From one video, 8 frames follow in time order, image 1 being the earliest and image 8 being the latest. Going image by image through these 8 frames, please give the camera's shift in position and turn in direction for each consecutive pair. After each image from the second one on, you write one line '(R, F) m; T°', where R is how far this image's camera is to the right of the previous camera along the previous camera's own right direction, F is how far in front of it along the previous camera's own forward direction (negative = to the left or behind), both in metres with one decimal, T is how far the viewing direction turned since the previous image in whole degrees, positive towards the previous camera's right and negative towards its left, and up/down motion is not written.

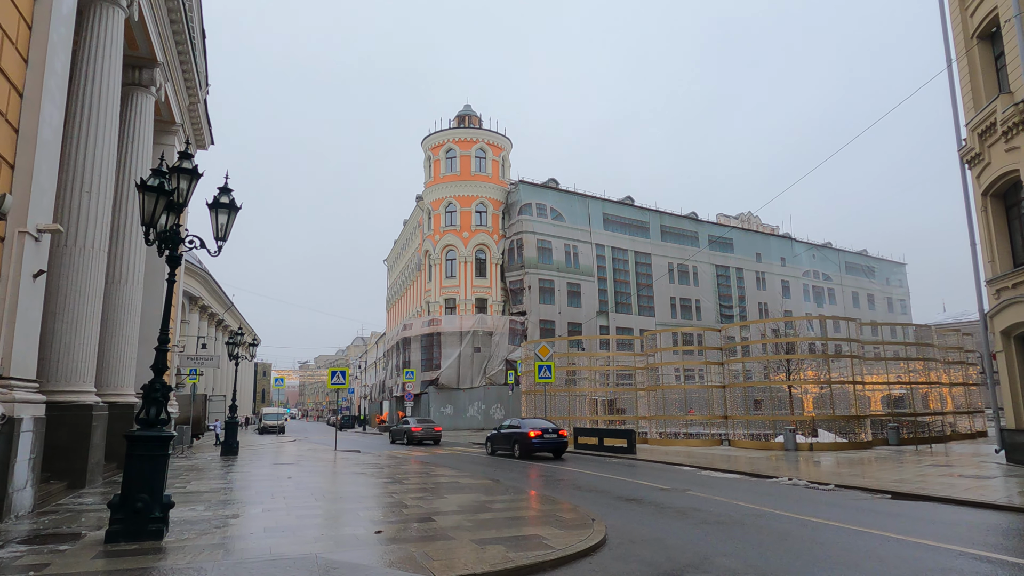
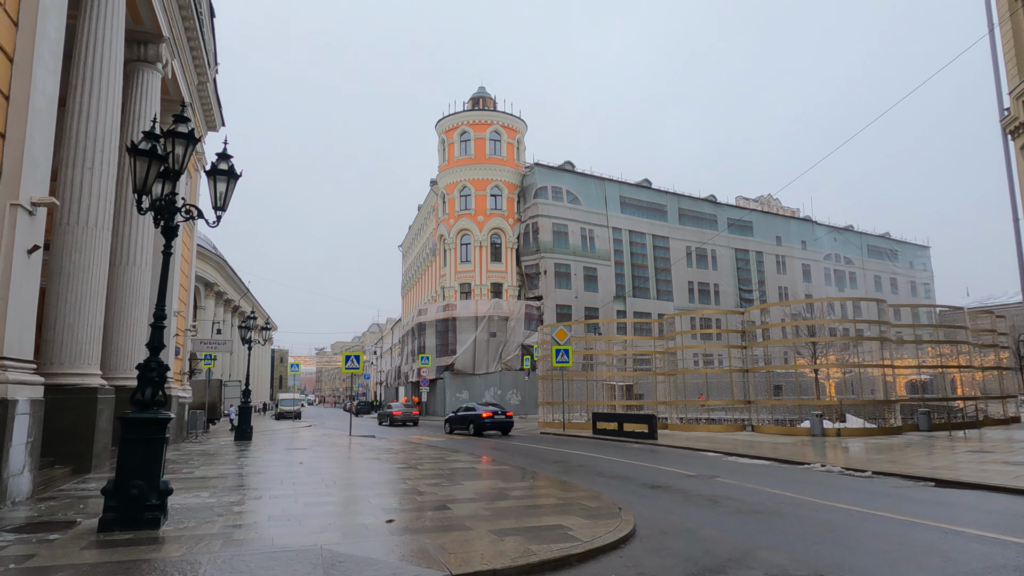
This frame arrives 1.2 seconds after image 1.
(-0.1, +0.6) m; -1°
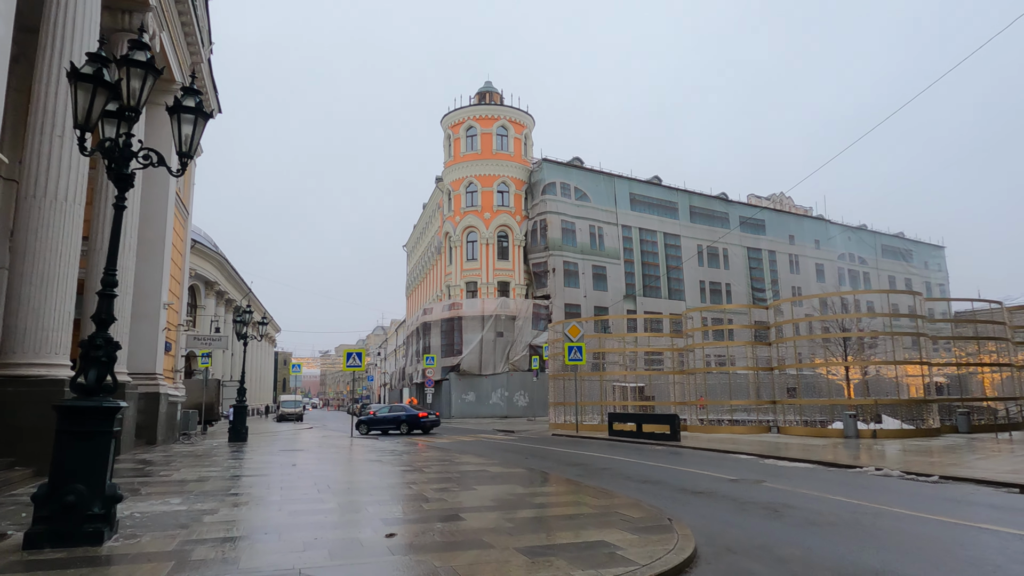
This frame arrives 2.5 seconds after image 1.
(-0.2, +1.3) m; 0°
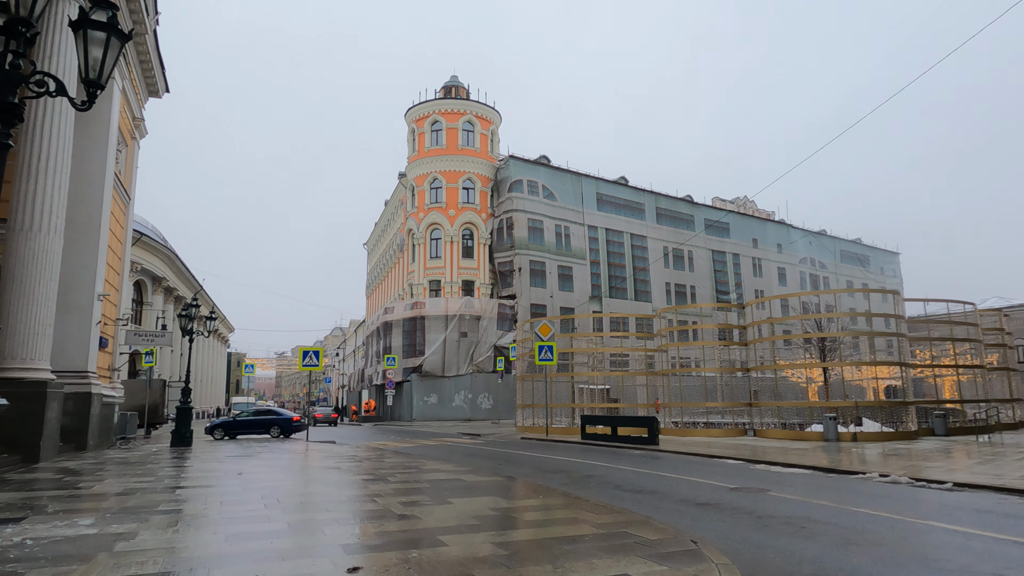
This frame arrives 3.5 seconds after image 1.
(-0.3, +1.2) m; +3°
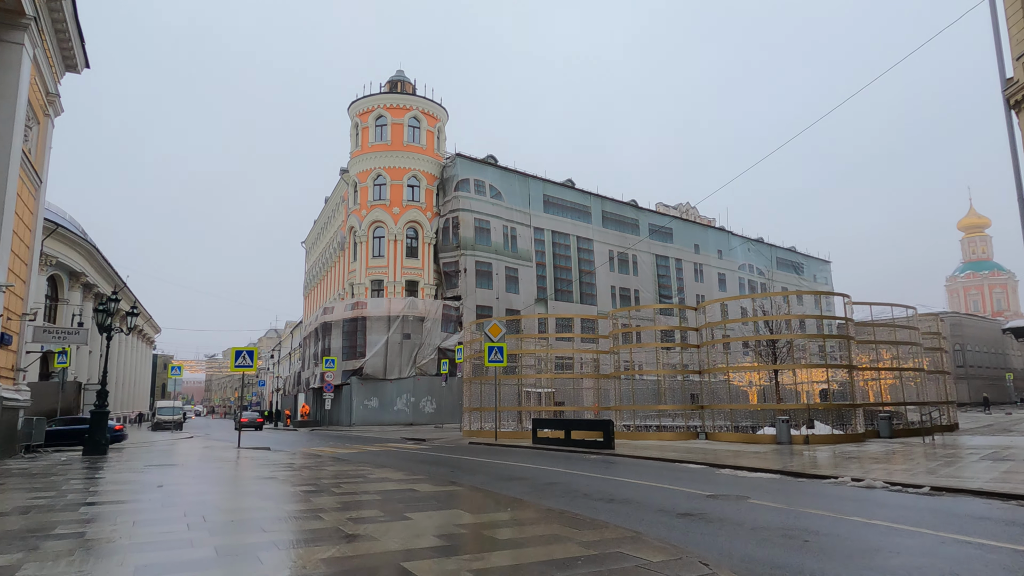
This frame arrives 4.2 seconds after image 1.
(-0.3, +0.9) m; +5°
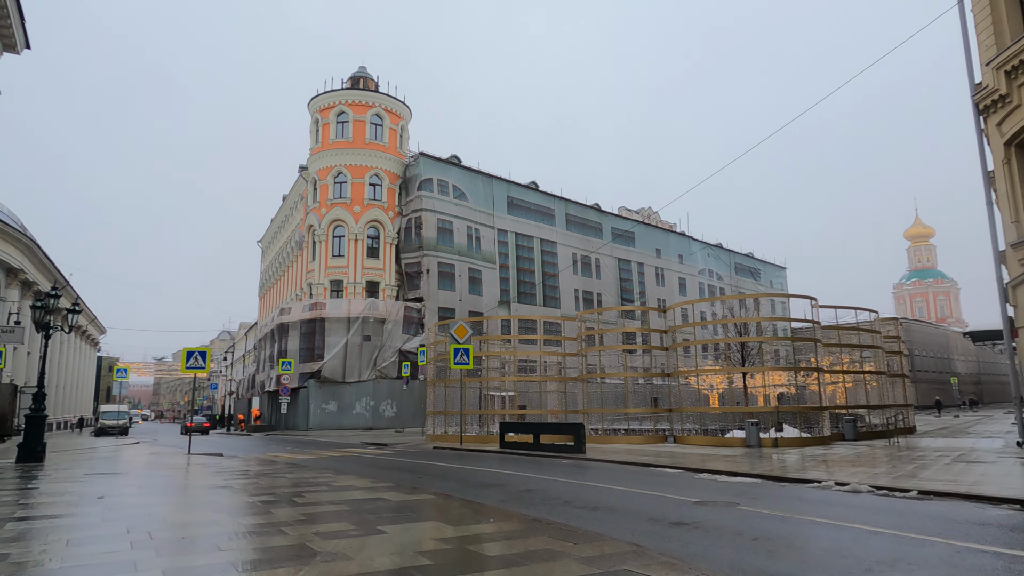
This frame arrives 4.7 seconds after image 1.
(-0.3, +0.5) m; +3°
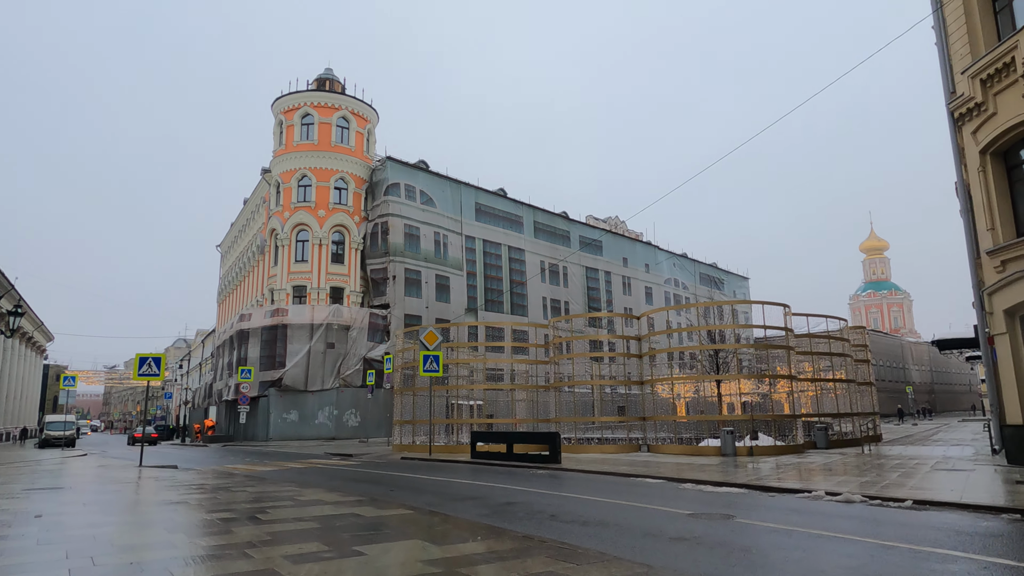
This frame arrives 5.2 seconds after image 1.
(-0.2, +0.5) m; +3°
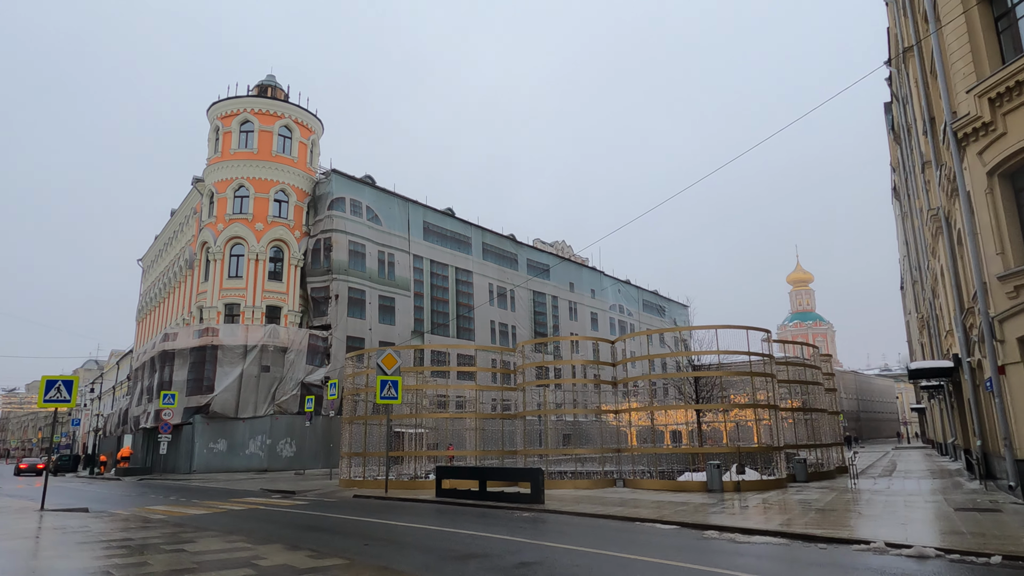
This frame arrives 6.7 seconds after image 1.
(-1.0, +1.7) m; +6°
